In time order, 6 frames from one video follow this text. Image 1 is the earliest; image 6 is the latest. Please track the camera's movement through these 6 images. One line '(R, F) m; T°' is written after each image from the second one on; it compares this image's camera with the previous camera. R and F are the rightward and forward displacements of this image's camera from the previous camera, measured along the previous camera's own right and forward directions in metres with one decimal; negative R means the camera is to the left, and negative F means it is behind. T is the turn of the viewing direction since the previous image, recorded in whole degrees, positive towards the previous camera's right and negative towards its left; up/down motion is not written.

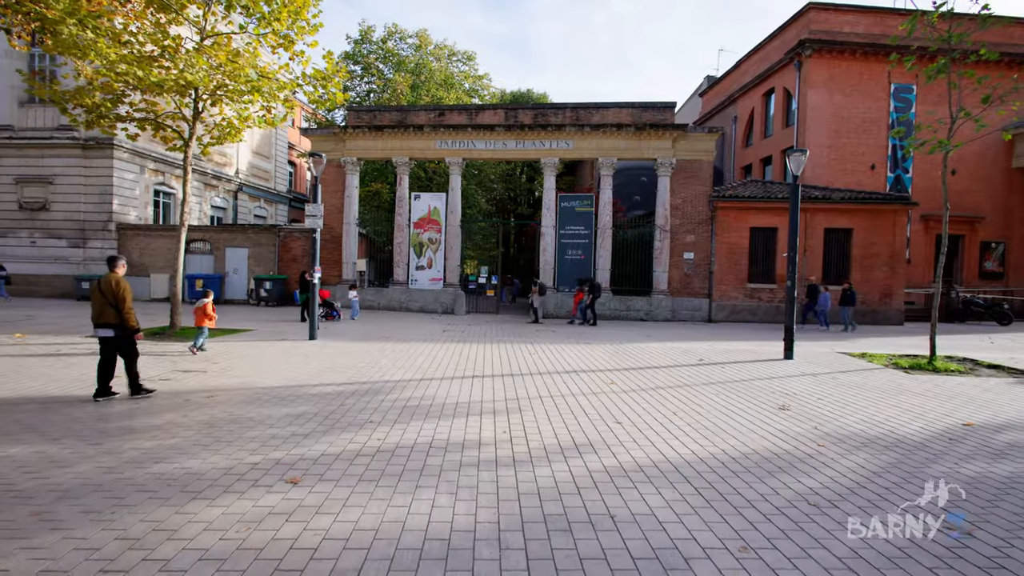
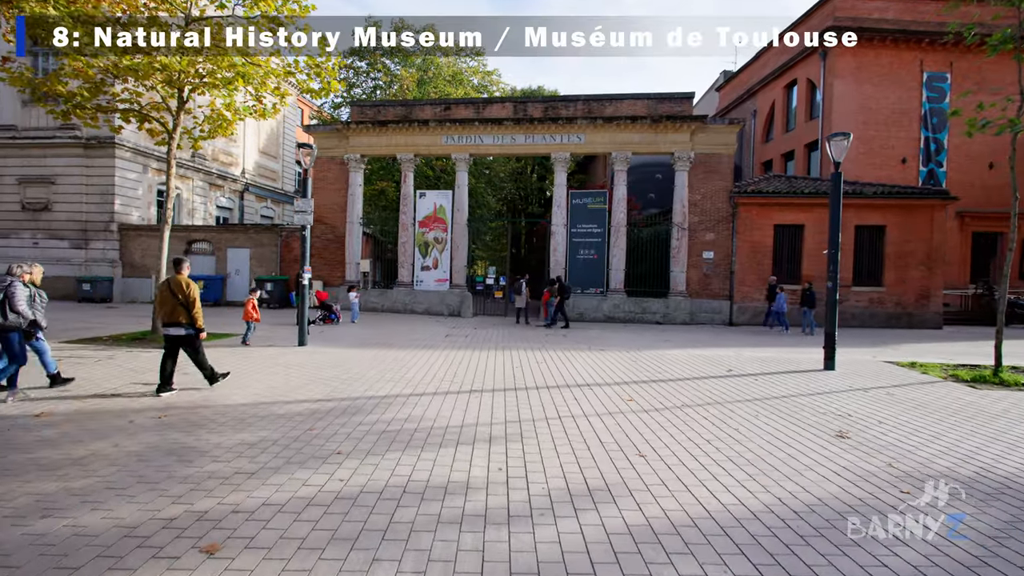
(+0.1, +1.1) m; -1°
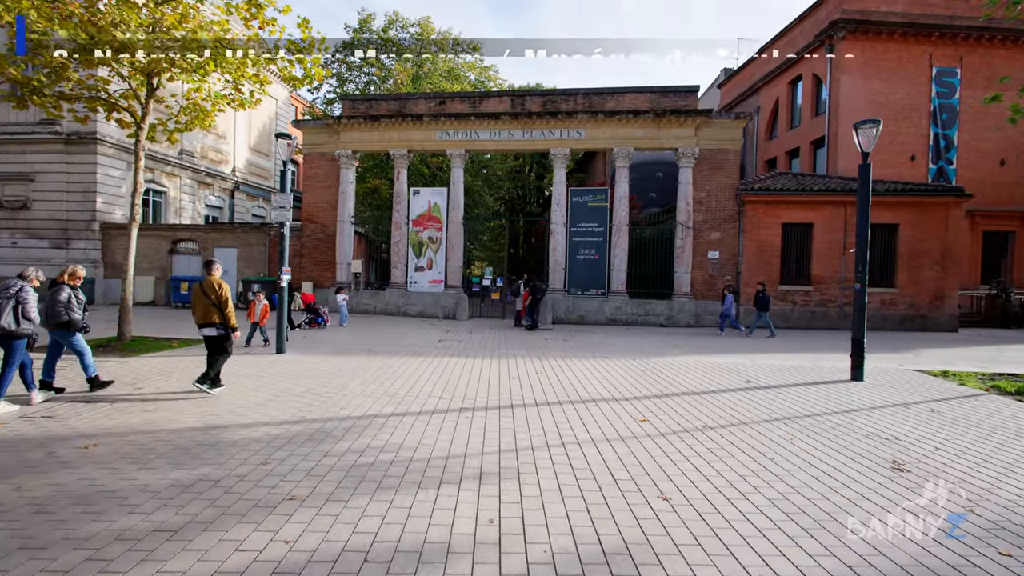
(0.0, +0.9) m; 0°
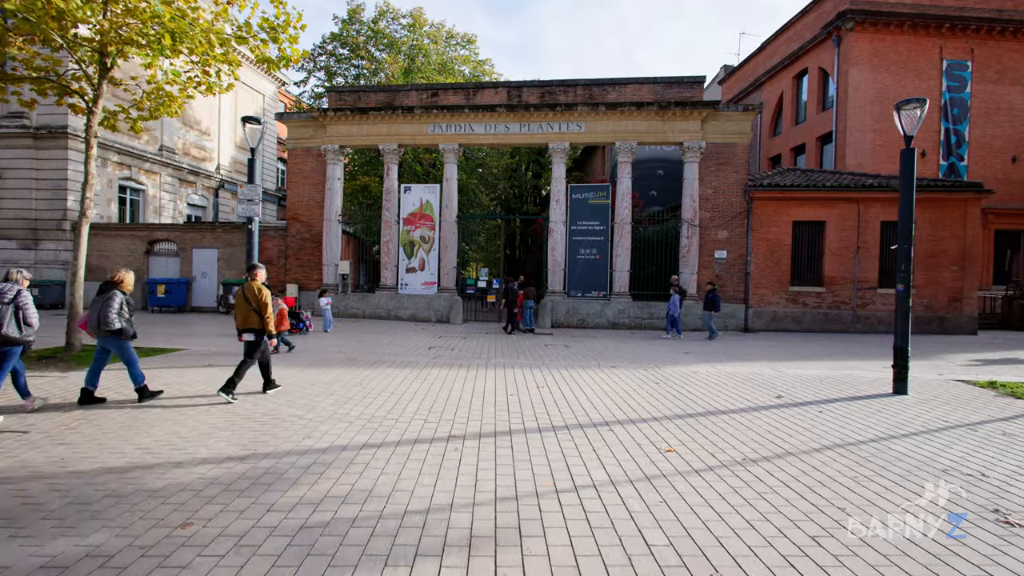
(-0.1, +1.1) m; +1°
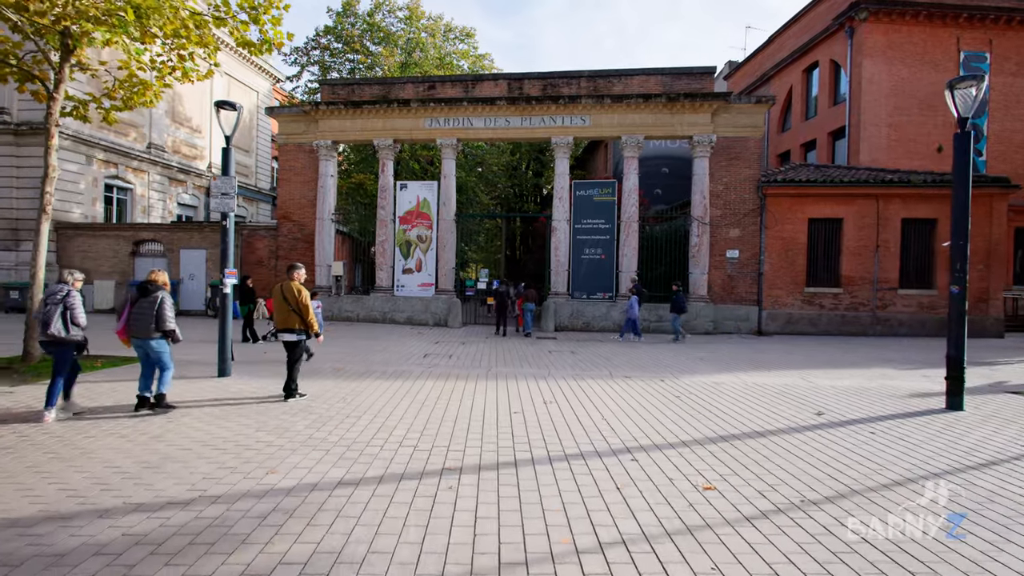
(-0.1, +1.0) m; 0°
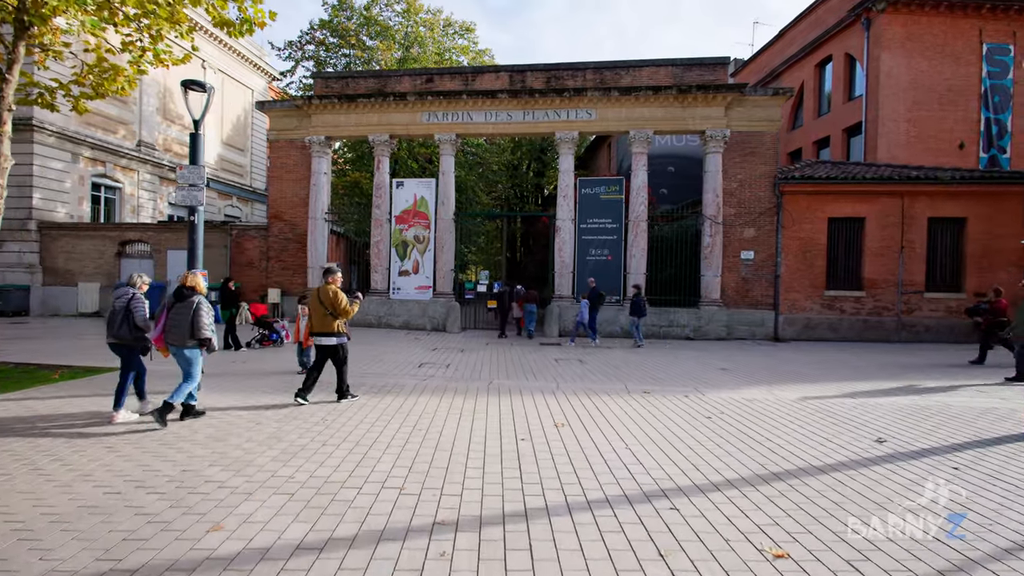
(0.0, +1.0) m; 0°
